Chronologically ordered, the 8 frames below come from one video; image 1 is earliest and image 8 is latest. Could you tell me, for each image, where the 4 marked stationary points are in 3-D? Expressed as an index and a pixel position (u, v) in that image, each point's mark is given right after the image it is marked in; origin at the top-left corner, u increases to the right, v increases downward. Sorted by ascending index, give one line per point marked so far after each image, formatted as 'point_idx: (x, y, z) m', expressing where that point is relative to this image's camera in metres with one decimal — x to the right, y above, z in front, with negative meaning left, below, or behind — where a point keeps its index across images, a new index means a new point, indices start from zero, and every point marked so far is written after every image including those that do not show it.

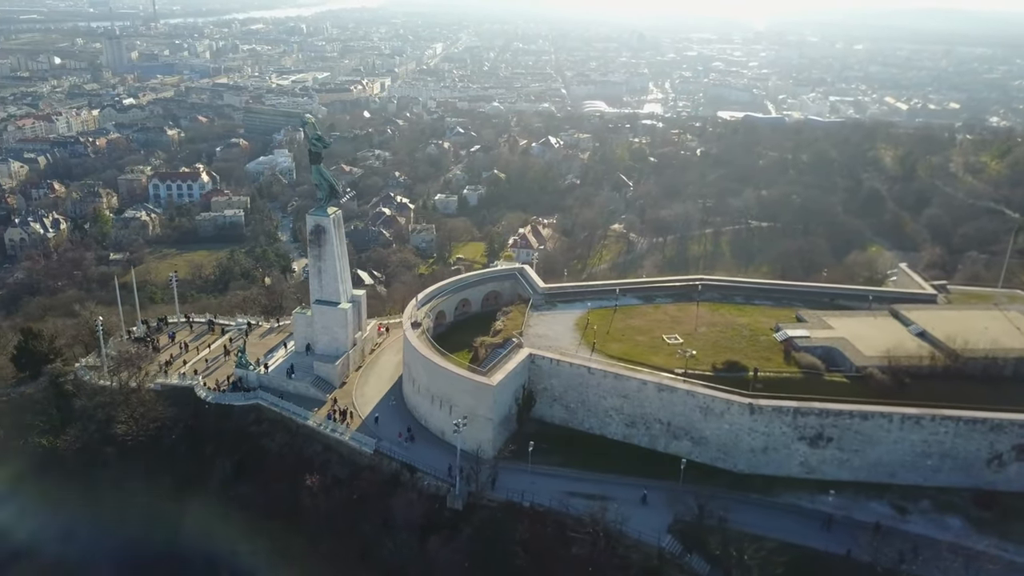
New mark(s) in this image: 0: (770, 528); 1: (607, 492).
0: (+5.6, -5.4, +16.8) m
1: (+2.3, -4.8, +17.7) m
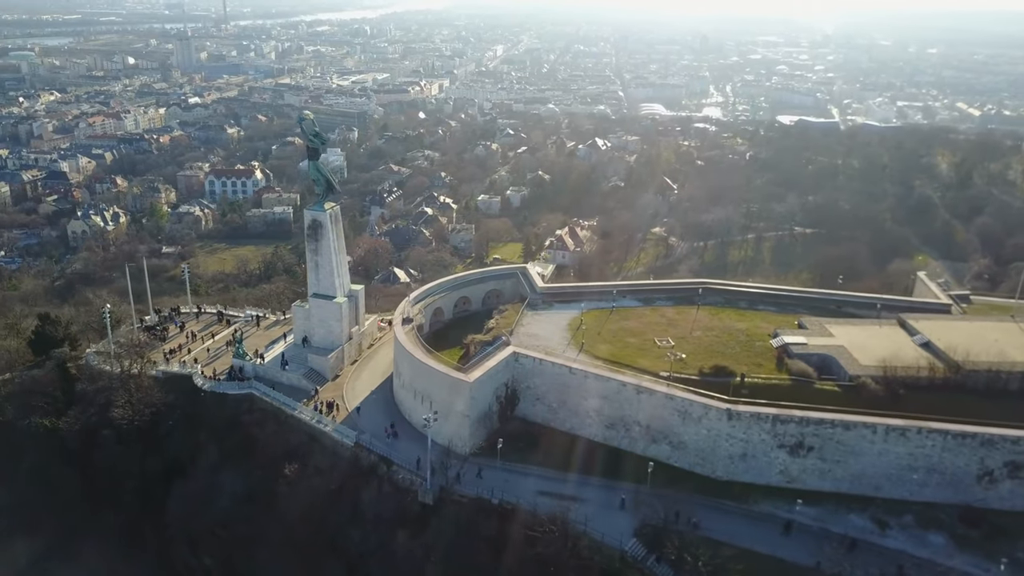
0: (+4.9, -5.4, +16.4) m
1: (+1.6, -4.8, +17.6) m
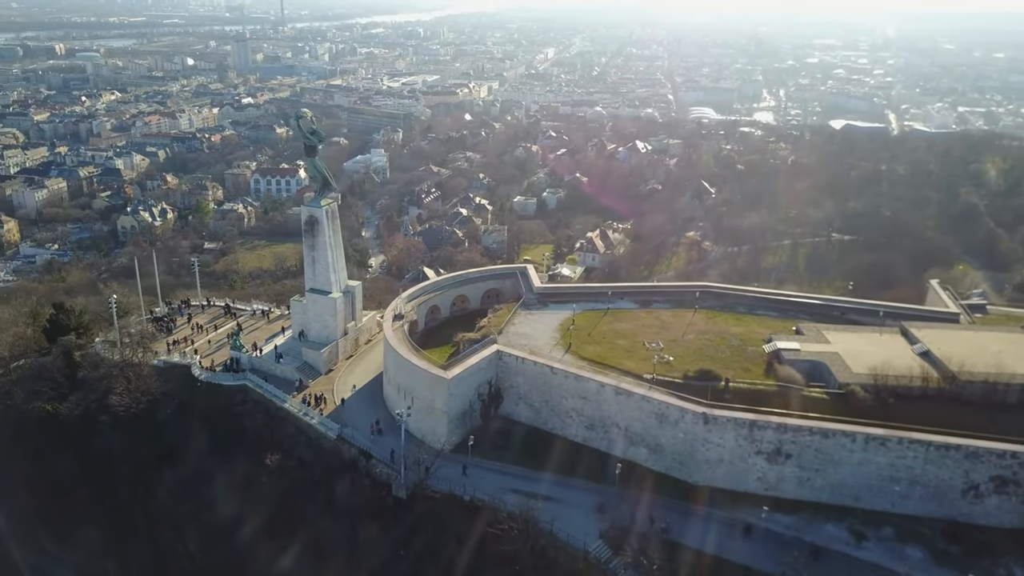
0: (+4.1, -5.5, +16.2) m
1: (+0.9, -4.8, +17.5) m
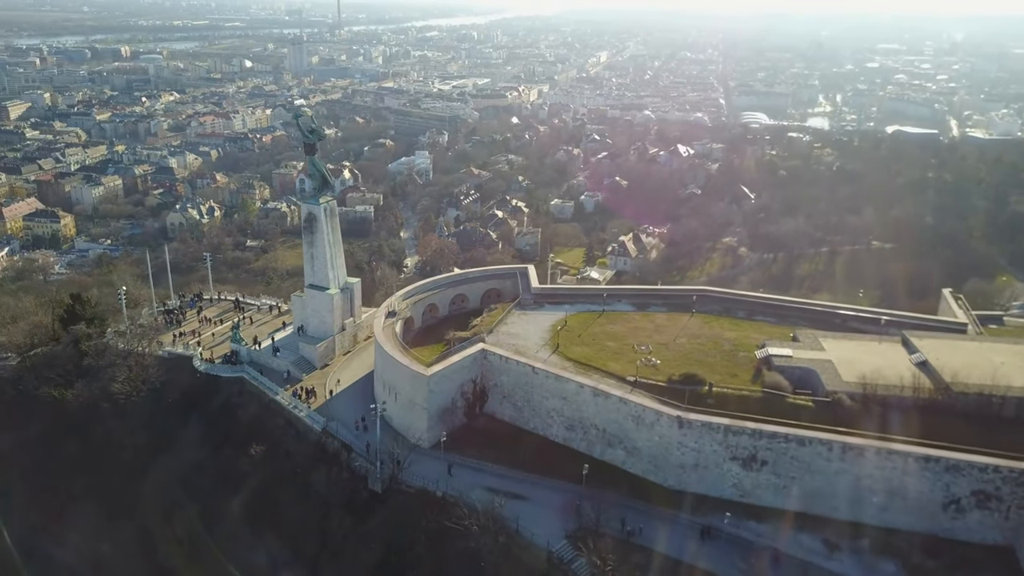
0: (+3.4, -5.5, +16.0) m
1: (+0.3, -4.8, +17.6) m
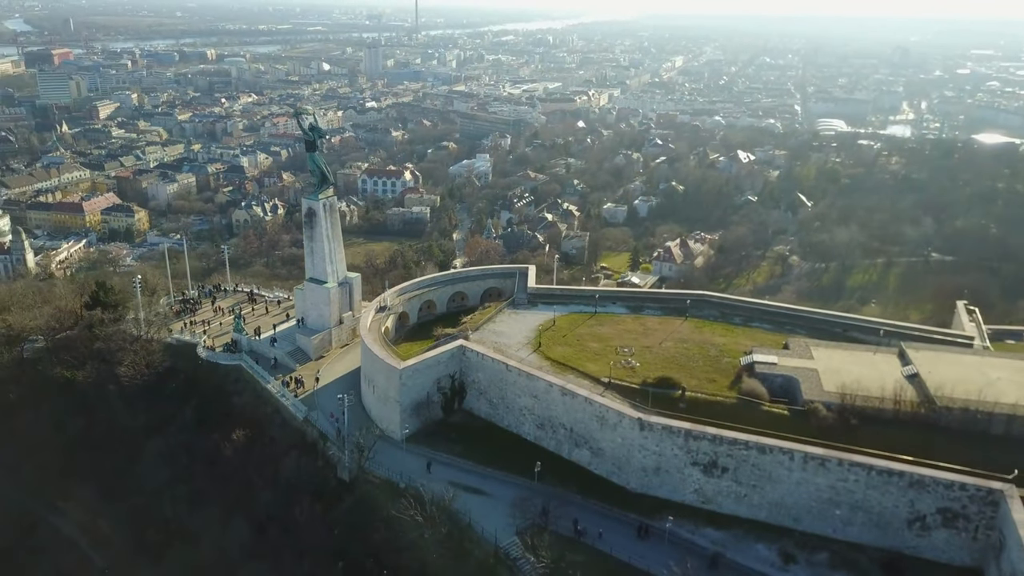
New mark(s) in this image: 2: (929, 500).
0: (+2.3, -5.5, +15.9) m
1: (-0.6, -4.7, +17.7) m
2: (+8.5, -4.3, +15.2) m
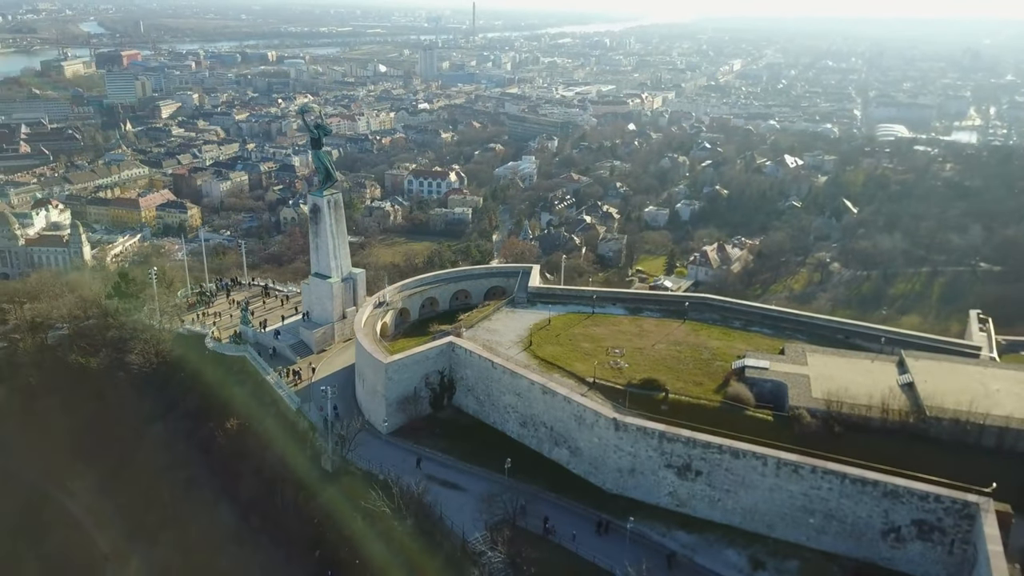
0: (+1.7, -5.5, +15.9) m
1: (-1.2, -4.6, +17.8) m
2: (+7.7, -4.4, +14.8) m
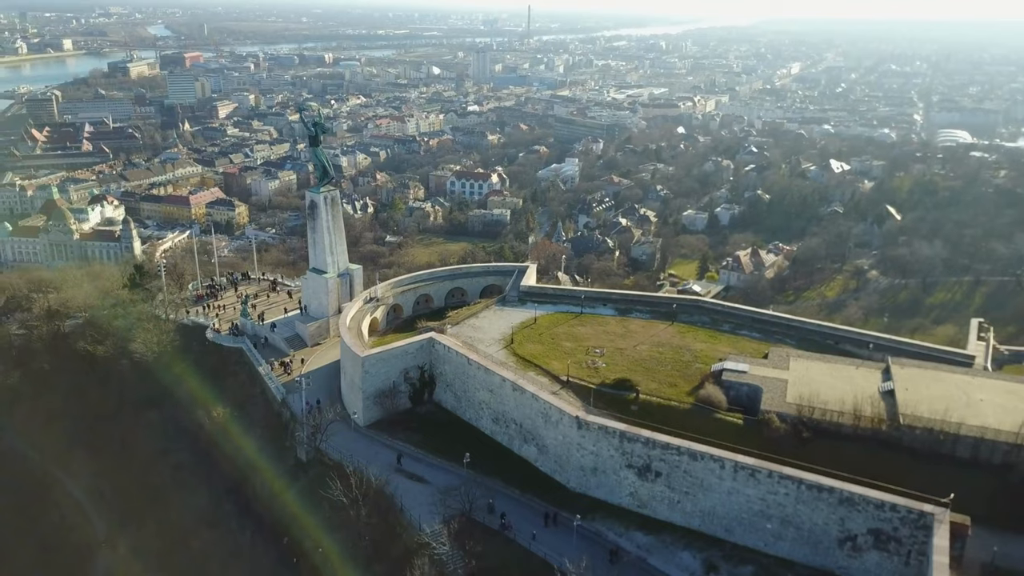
0: (+0.7, -5.5, +15.9) m
1: (-2.0, -4.5, +18.1) m
2: (+6.7, -4.5, +14.5) m
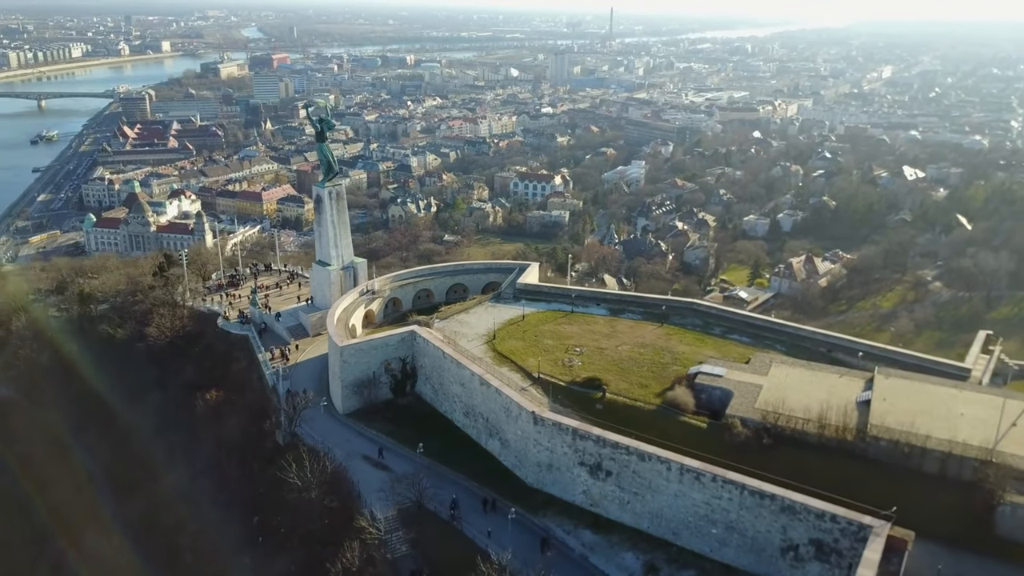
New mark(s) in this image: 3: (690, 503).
0: (-0.4, -5.3, +16.1) m
1: (-2.9, -4.4, +18.5) m
2: (+5.5, -4.5, +14.1) m
3: (+3.6, -4.4, +15.3) m
